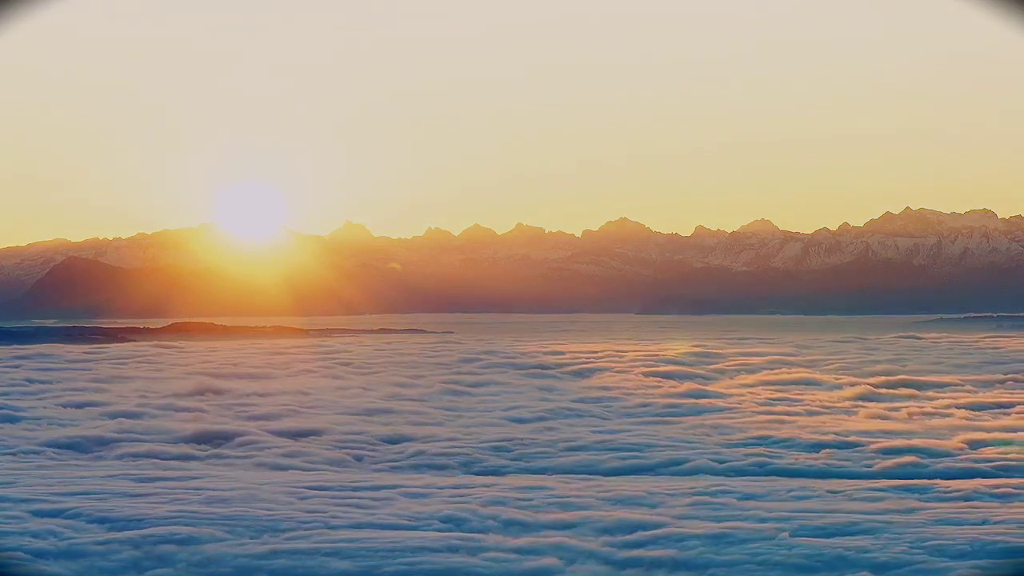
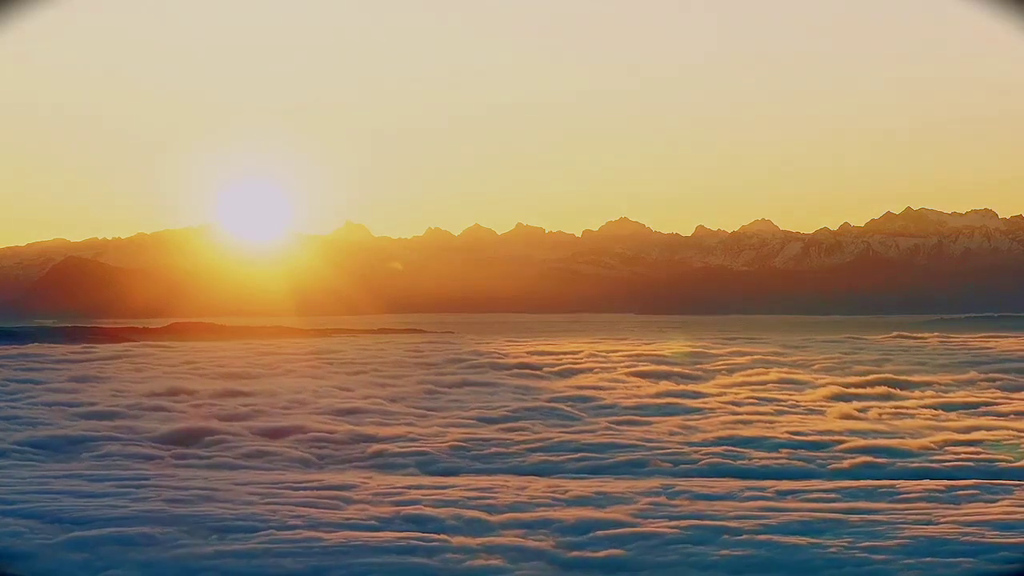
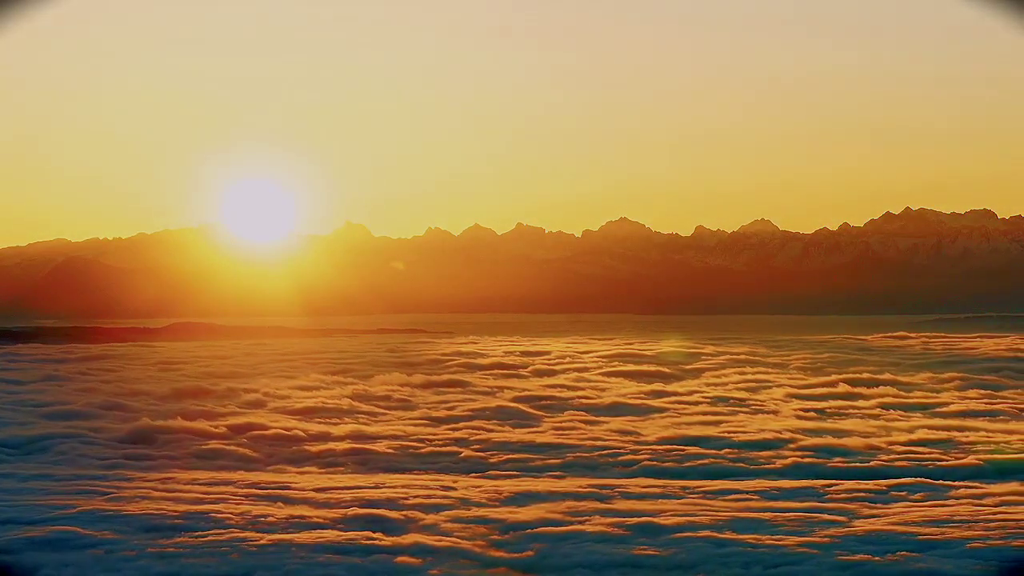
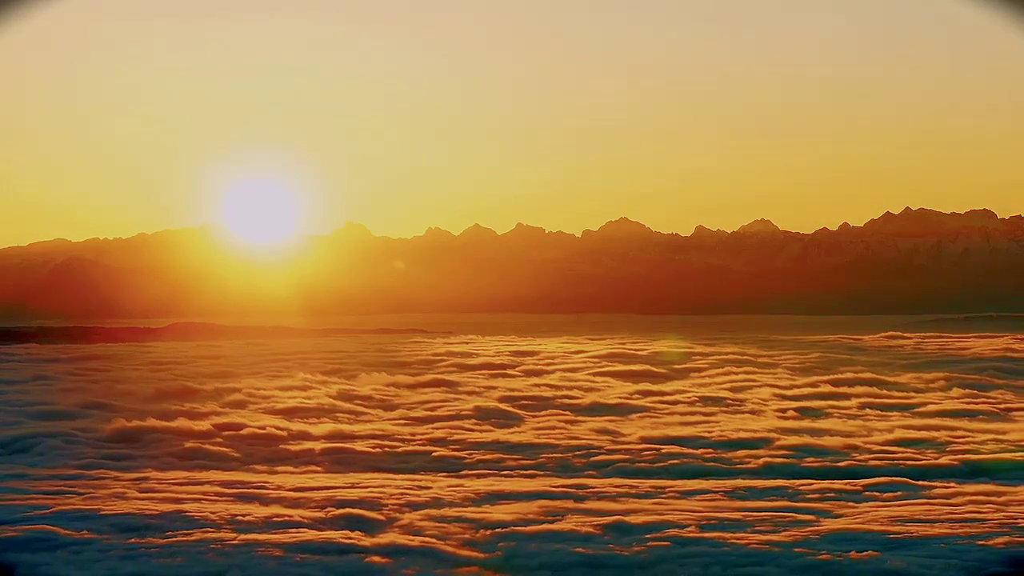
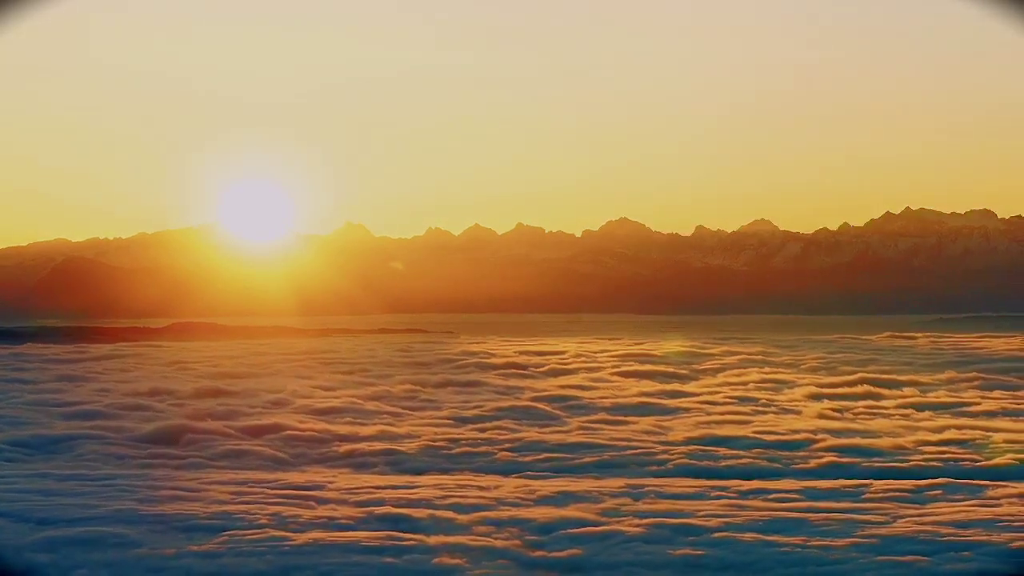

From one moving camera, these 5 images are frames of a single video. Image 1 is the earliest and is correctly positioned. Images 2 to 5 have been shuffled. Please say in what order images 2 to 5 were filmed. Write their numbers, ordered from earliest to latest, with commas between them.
2, 5, 3, 4
